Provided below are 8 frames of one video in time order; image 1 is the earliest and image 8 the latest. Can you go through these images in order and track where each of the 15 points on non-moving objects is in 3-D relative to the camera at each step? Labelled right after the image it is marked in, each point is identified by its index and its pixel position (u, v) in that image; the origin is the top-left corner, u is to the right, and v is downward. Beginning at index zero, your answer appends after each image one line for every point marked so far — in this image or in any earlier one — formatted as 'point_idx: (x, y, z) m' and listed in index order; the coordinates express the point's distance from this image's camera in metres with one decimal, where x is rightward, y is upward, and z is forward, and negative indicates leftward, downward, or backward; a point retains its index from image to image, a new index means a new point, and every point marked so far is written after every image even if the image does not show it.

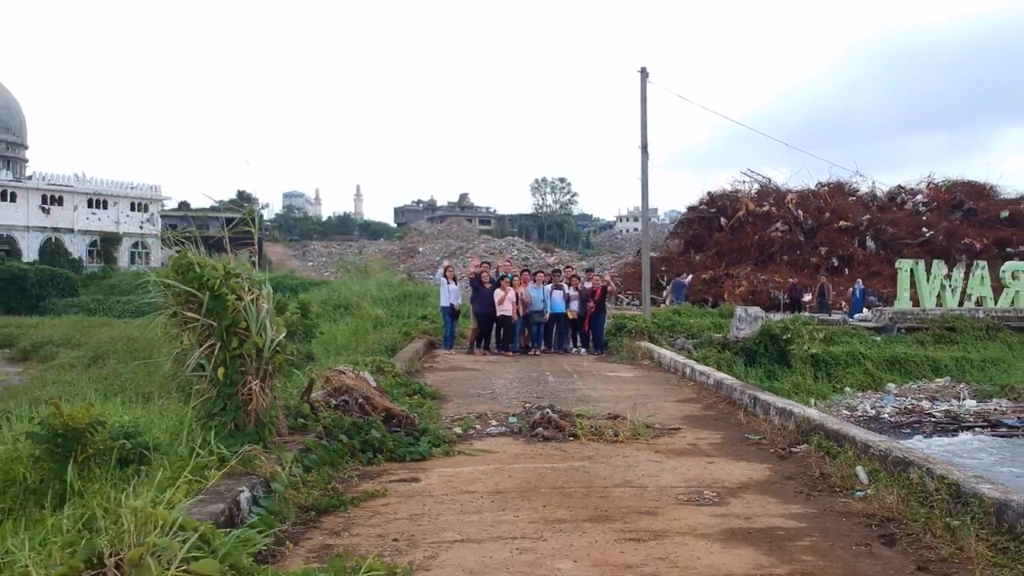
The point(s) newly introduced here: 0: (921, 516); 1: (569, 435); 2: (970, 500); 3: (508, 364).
0: (+2.0, -1.1, +3.9) m
1: (+0.4, -1.1, +6.0) m
2: (+2.1, -1.0, +3.8) m
3: (0.0, -1.1, +11.4) m
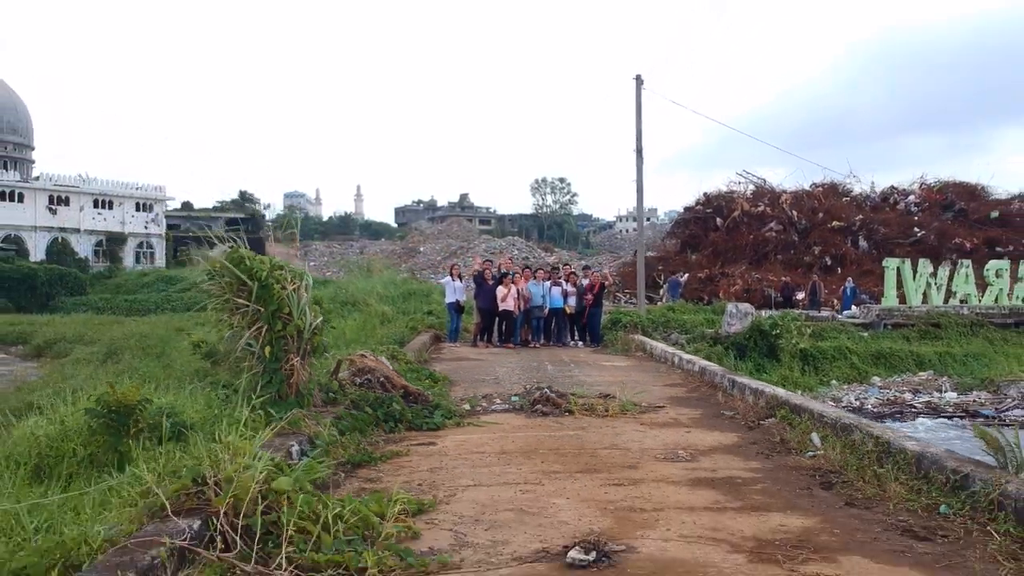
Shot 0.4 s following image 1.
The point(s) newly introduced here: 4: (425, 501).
0: (+2.0, -1.0, +4.7) m
1: (+0.4, -1.0, +6.8) m
2: (+2.2, -0.9, +4.6) m
3: (0.0, -1.0, +12.2) m
4: (-0.4, -1.1, +4.1) m
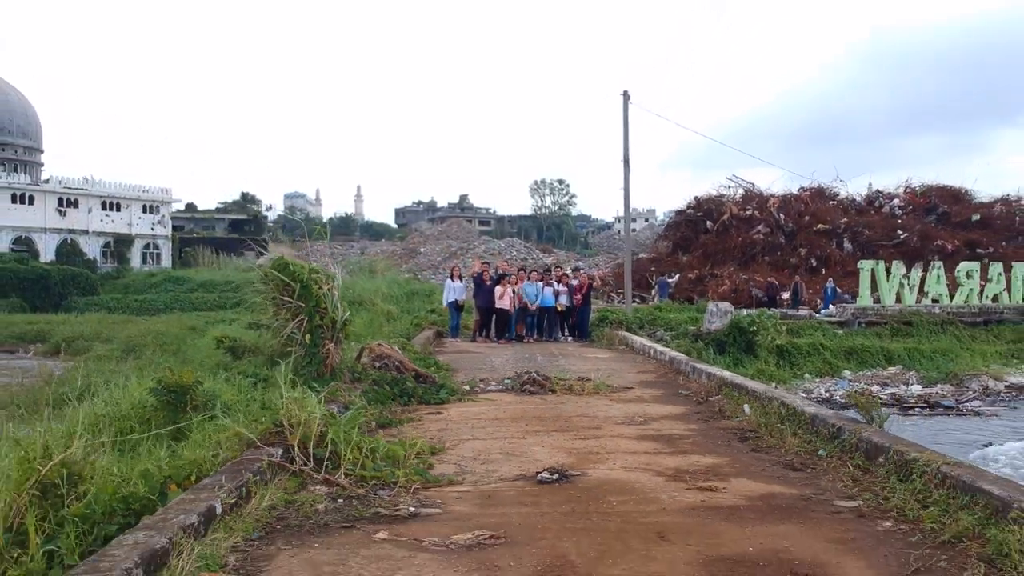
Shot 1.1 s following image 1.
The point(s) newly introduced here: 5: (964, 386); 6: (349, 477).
0: (+1.9, -1.0, +6.1) m
1: (+0.4, -1.0, +8.2) m
2: (+2.1, -0.9, +6.0) m
3: (-0.1, -1.0, +13.5) m
4: (-0.5, -1.1, +5.5) m
5: (+10.9, -2.4, +19.6) m
6: (-0.9, -1.0, +4.5) m
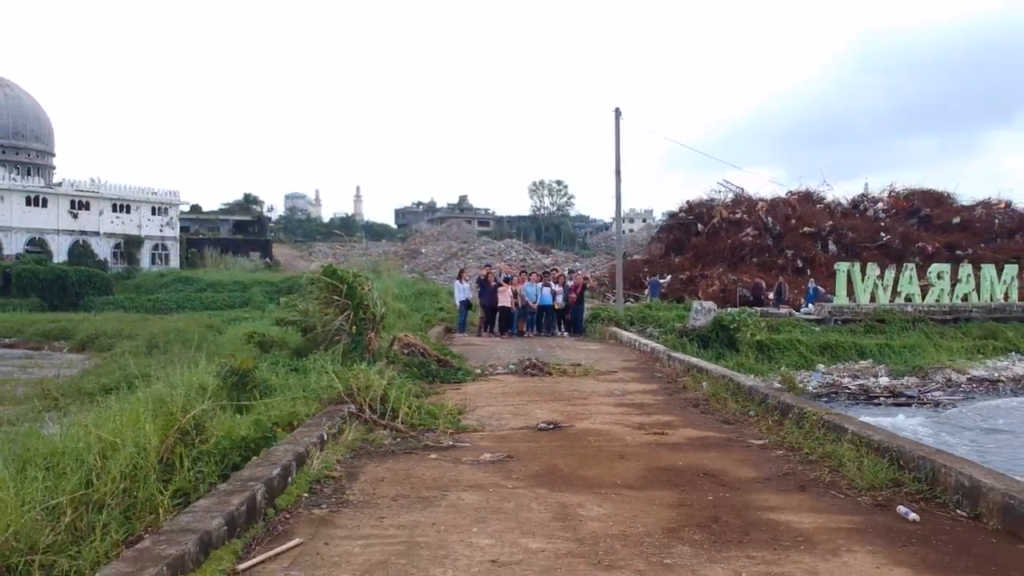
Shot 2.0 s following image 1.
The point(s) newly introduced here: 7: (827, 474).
0: (+2.0, -1.0, +7.8) m
1: (+0.4, -1.0, +9.9) m
2: (+2.1, -1.0, +7.7) m
3: (-0.1, -1.0, +15.3) m
4: (-0.5, -1.1, +7.3) m
5: (+10.9, -2.4, +21.4) m
6: (-0.8, -1.0, +6.3) m
7: (+1.9, -1.1, +4.8) m
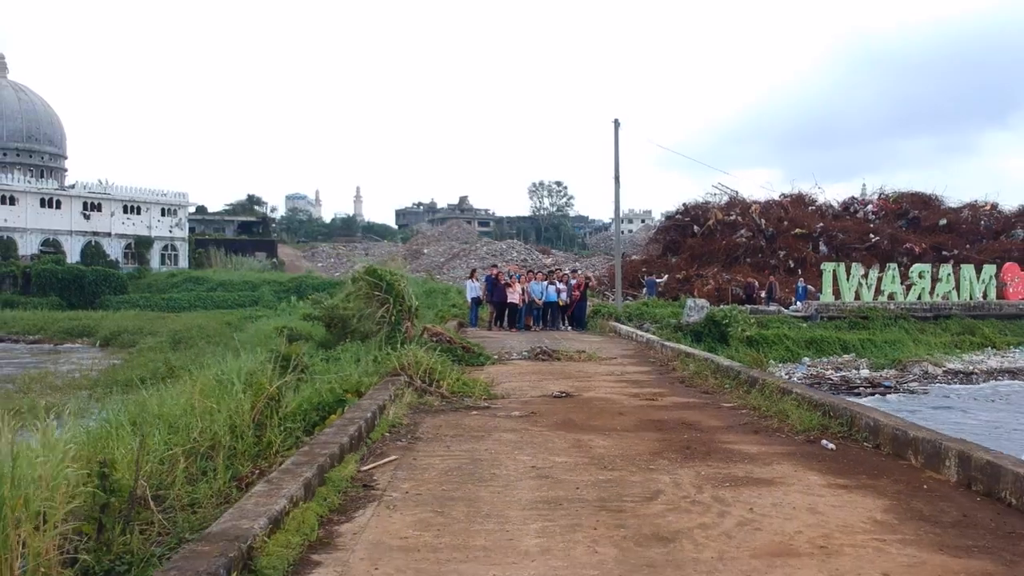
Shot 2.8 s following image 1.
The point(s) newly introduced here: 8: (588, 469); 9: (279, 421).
0: (+2.2, -1.0, +9.4) m
1: (+0.6, -1.0, +11.5) m
2: (+2.3, -0.9, +9.3) m
3: (+0.1, -1.0, +16.8) m
4: (-0.3, -1.0, +8.8) m
5: (+11.1, -2.3, +23.0) m
6: (-0.6, -1.0, +7.8) m
7: (+2.1, -1.0, +6.4) m
8: (+0.5, -1.1, +4.9) m
9: (-2.1, -1.2, +7.6) m
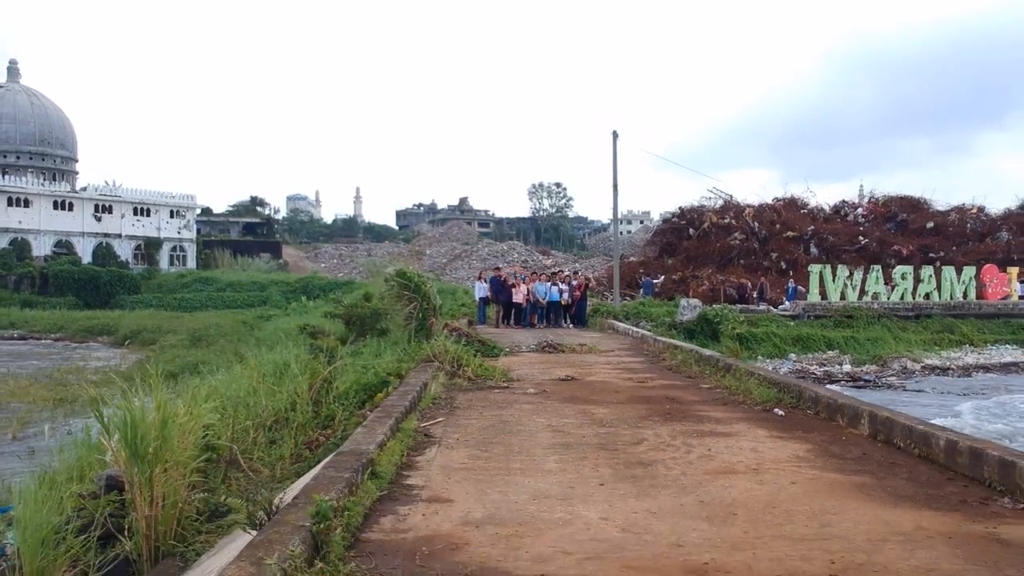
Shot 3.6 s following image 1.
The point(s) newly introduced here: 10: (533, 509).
0: (+2.3, -1.0, +10.9) m
1: (+0.8, -1.0, +13.0) m
2: (+2.5, -0.9, +10.8) m
3: (+0.3, -1.0, +18.4) m
4: (-0.1, -1.0, +10.4) m
5: (+11.3, -2.3, +24.5) m
6: (-0.5, -1.0, +9.4) m
7: (+2.2, -1.1, +7.9) m
8: (+0.6, -1.1, +6.4) m
9: (-2.0, -1.2, +9.1) m
10: (+0.1, -1.1, +4.1) m
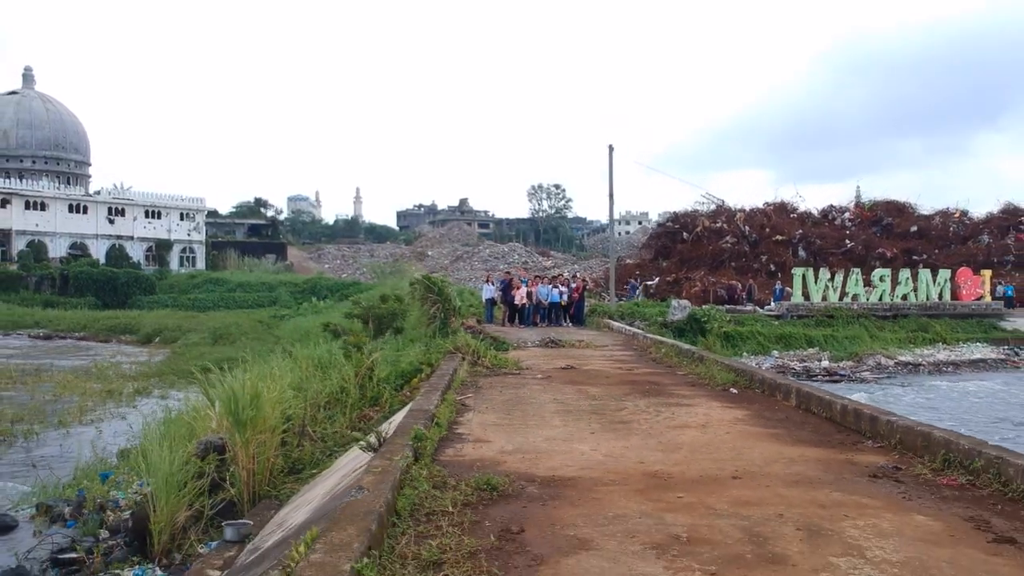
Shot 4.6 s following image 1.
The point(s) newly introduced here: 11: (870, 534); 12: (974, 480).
0: (+2.4, -1.1, +12.9) m
1: (+0.9, -1.1, +15.0) m
2: (+2.6, -1.0, +12.8) m
3: (+0.4, -1.0, +20.4) m
4: (0.0, -1.1, +12.3) m
5: (+11.4, -2.4, +26.5) m
6: (-0.3, -1.1, +11.3) m
7: (+2.4, -1.1, +9.9) m
8: (+0.8, -1.1, +8.4) m
9: (-1.8, -1.3, +11.1) m
10: (+0.3, -1.2, +6.1) m
11: (+1.8, -1.2, +4.0) m
12: (+2.8, -1.2, +5.0) m
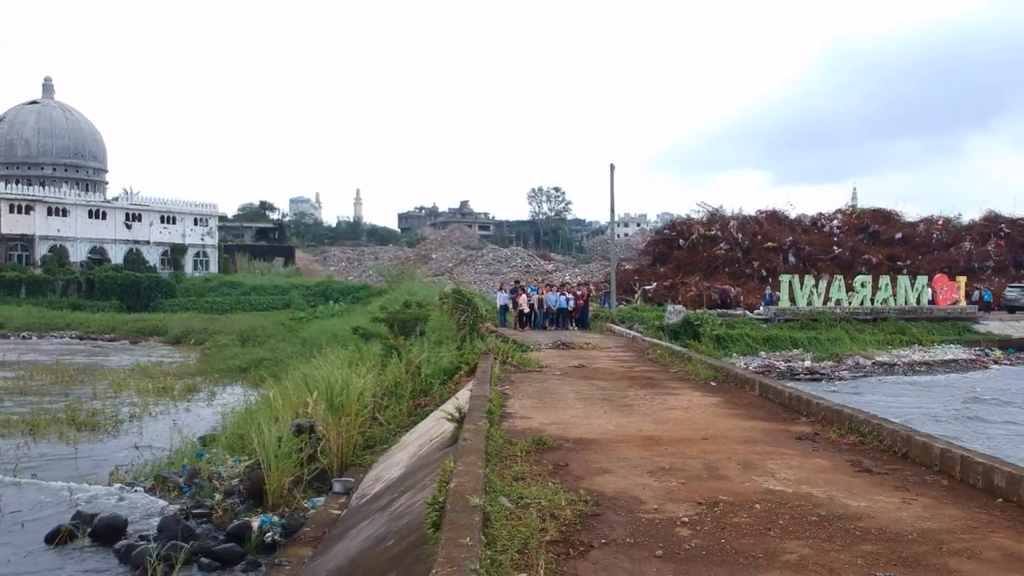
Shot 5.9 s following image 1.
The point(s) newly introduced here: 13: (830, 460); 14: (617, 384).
0: (+2.8, -1.3, +15.4) m
1: (+1.3, -1.3, +17.4) m
2: (+3.0, -1.2, +15.3) m
3: (+0.8, -1.3, +22.8) m
4: (+0.4, -1.3, +14.8) m
5: (+11.7, -2.6, +29.0) m
6: (0.0, -1.3, +13.8) m
7: (+2.8, -1.3, +12.4) m
8: (+1.1, -1.4, +10.8) m
9: (-1.5, -1.5, +13.6) m
10: (+0.6, -1.4, +8.5) m
11: (+2.2, -1.4, +6.5) m
12: (+3.2, -1.4, +7.5) m
13: (+2.7, -1.4, +6.8) m
14: (+1.5, -1.4, +11.5) m
